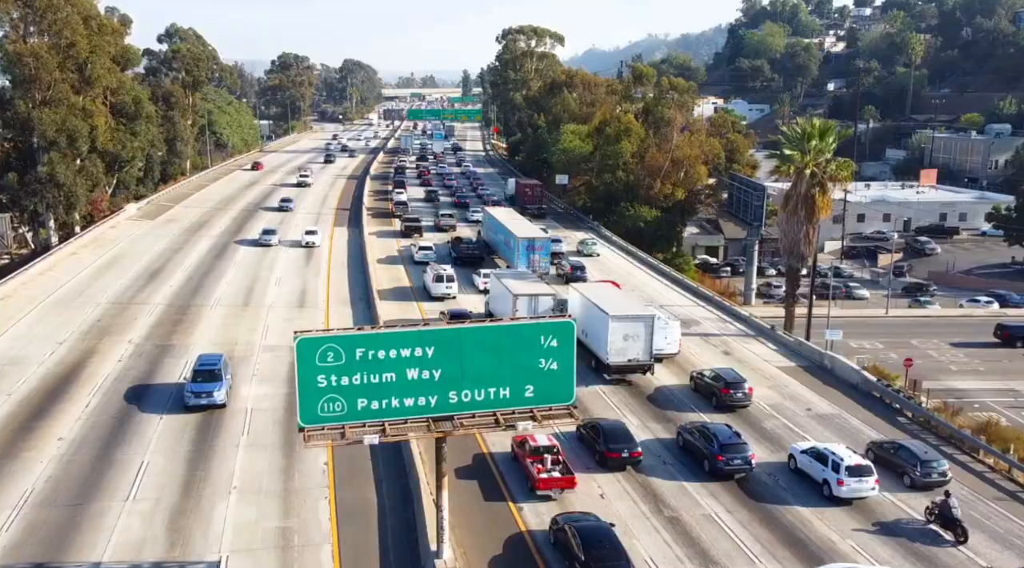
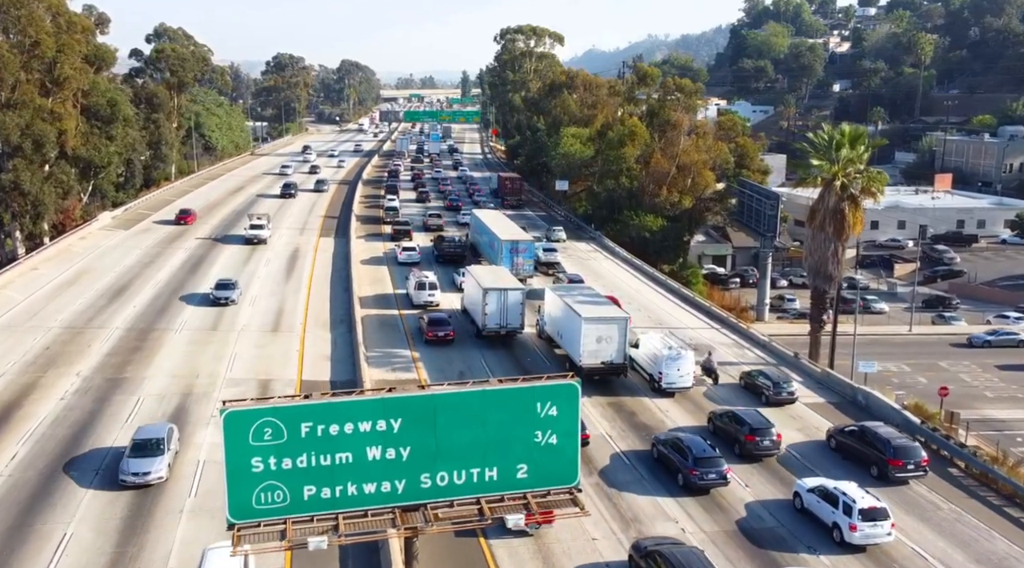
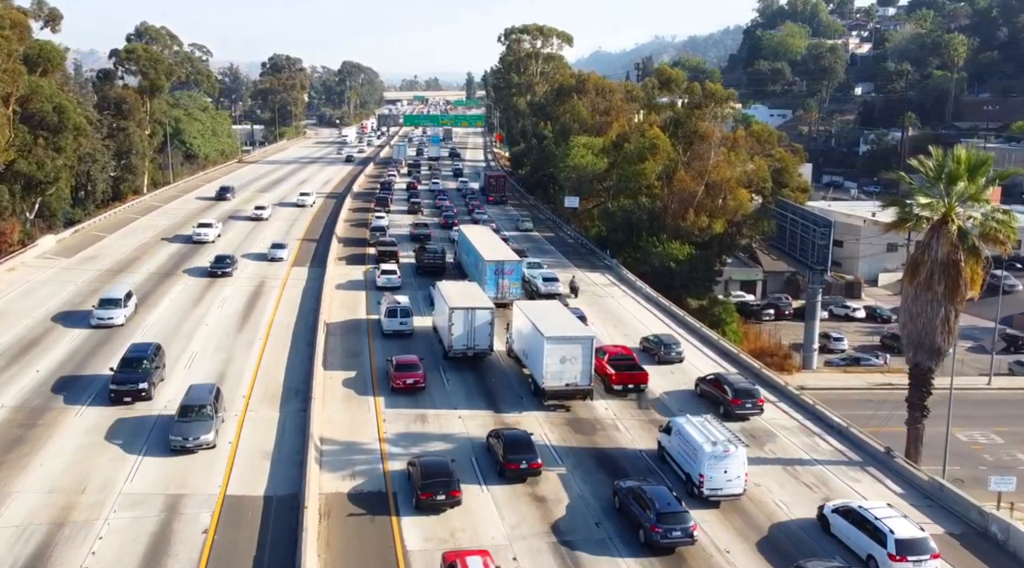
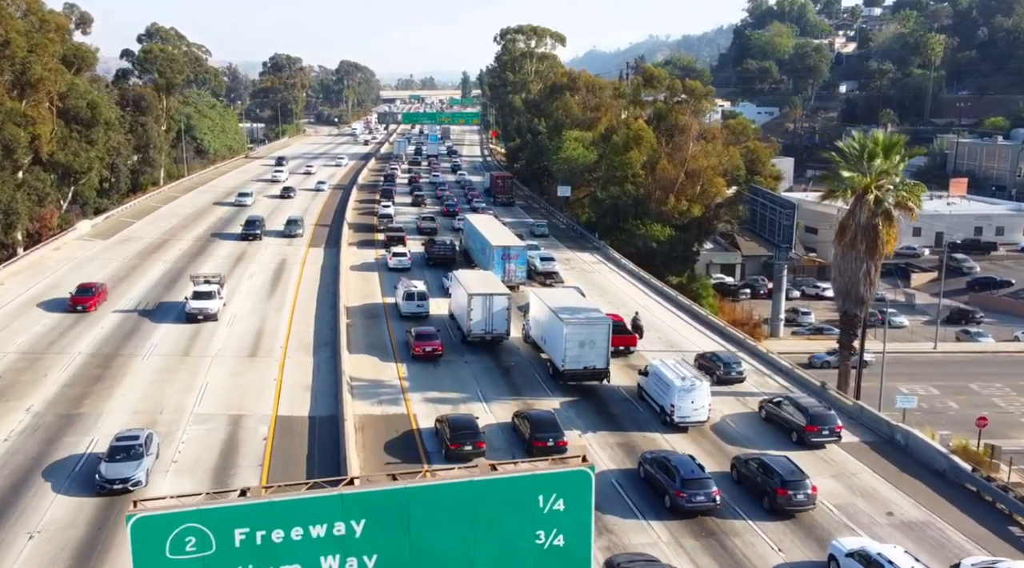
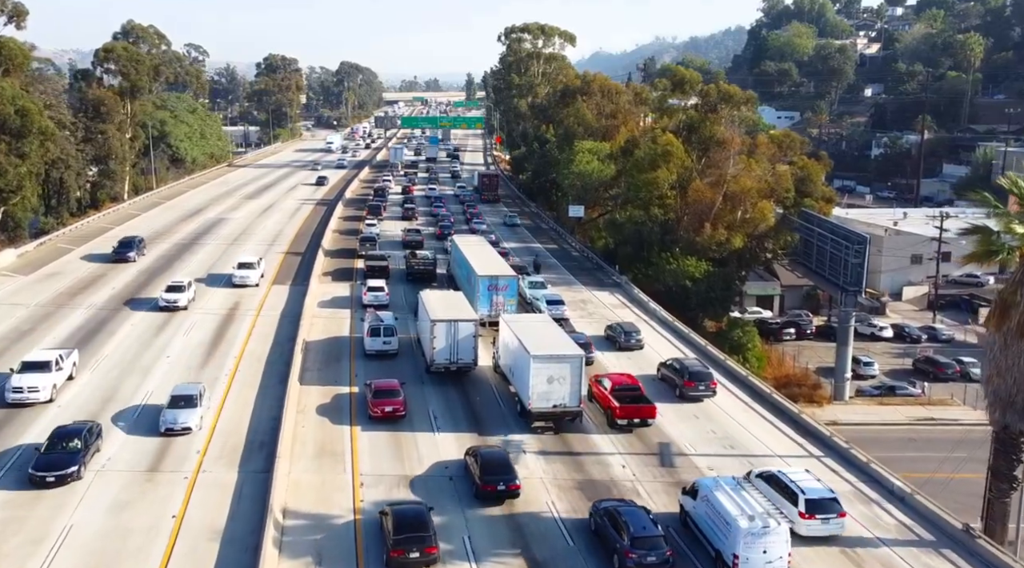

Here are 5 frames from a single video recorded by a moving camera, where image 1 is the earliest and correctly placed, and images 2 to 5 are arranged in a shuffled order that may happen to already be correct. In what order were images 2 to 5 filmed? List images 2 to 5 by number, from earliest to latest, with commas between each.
2, 4, 3, 5
